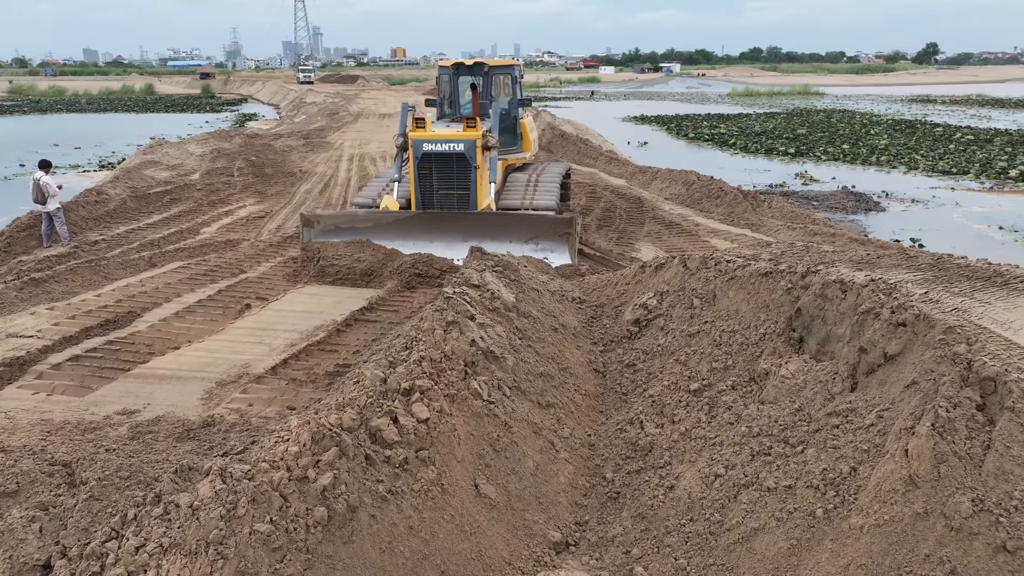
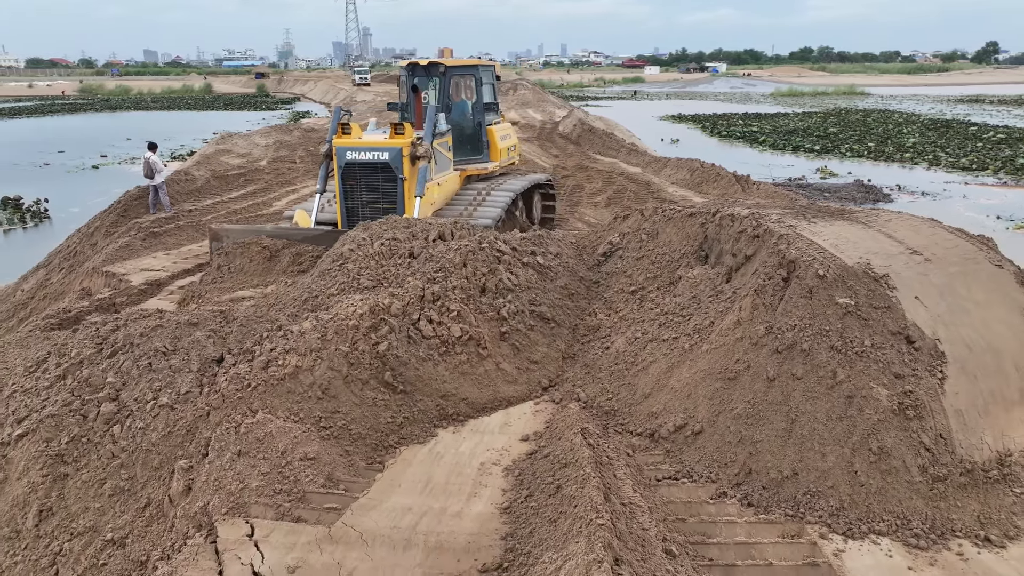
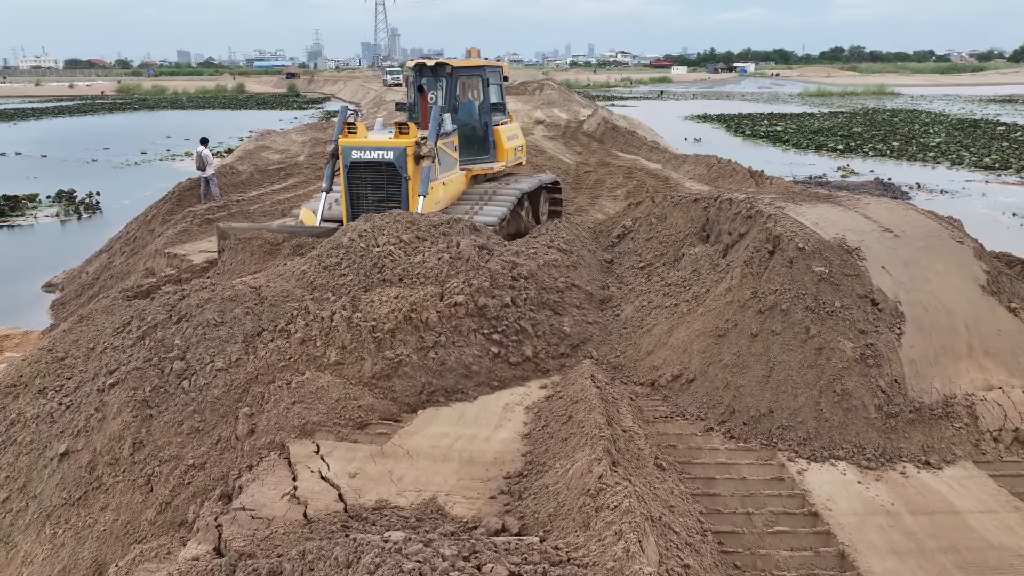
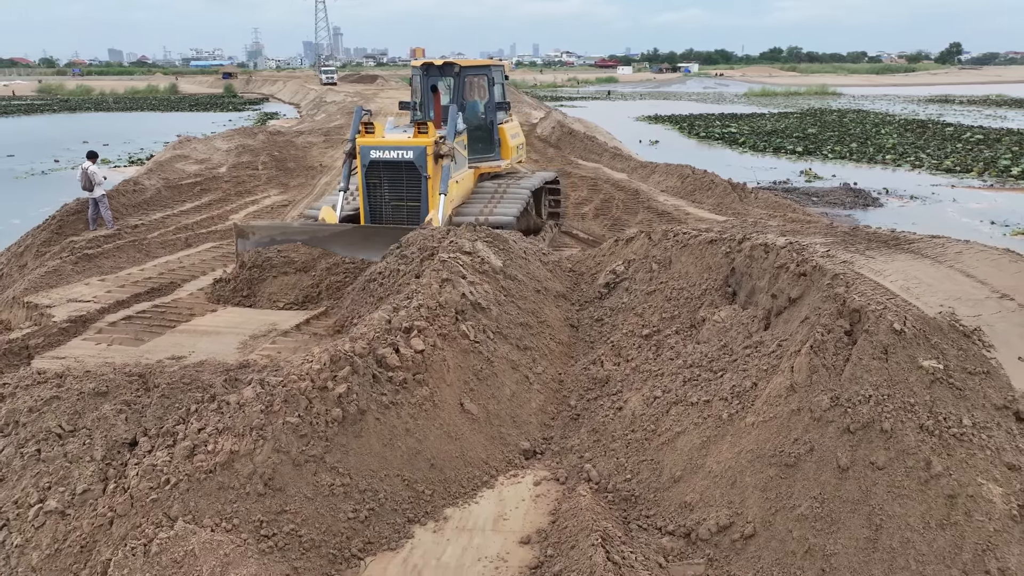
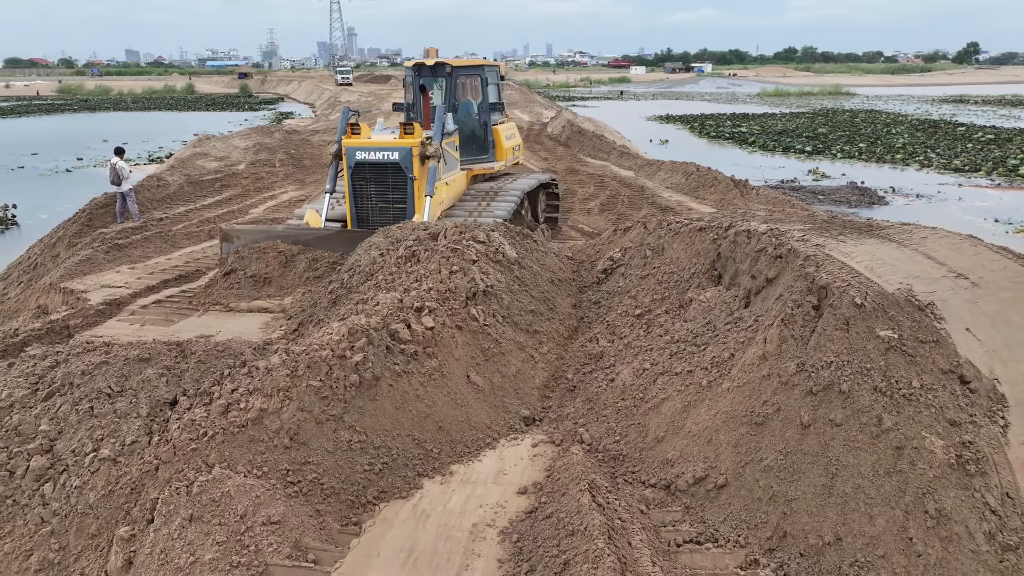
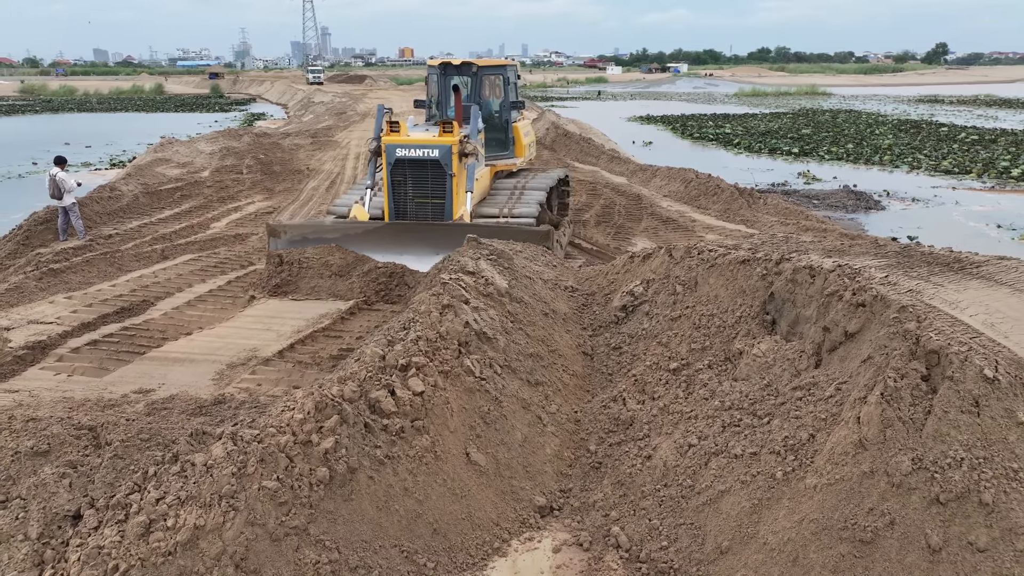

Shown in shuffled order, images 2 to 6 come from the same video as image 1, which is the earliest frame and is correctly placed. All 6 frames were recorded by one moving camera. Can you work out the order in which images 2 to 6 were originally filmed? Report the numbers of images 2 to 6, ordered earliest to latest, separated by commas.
6, 4, 5, 2, 3
